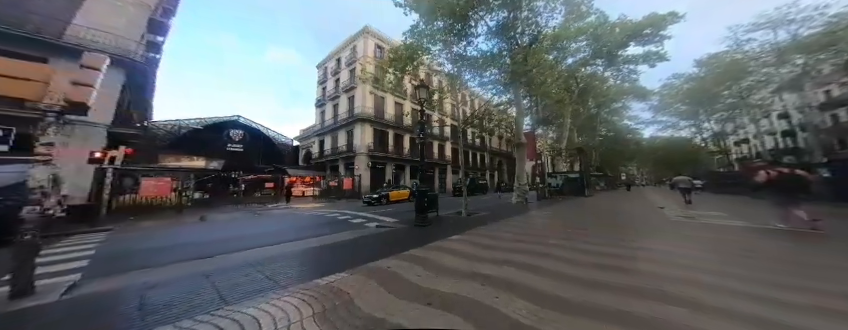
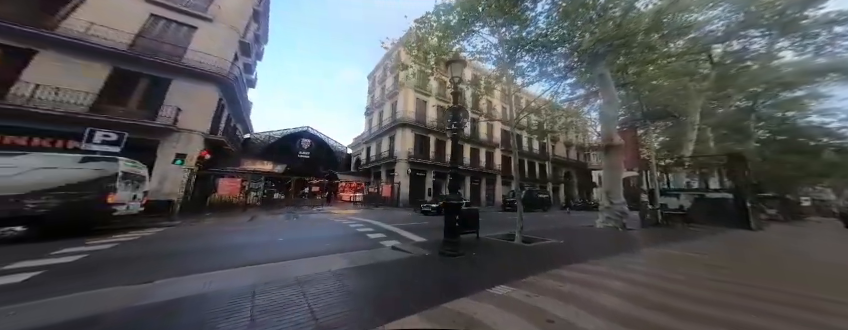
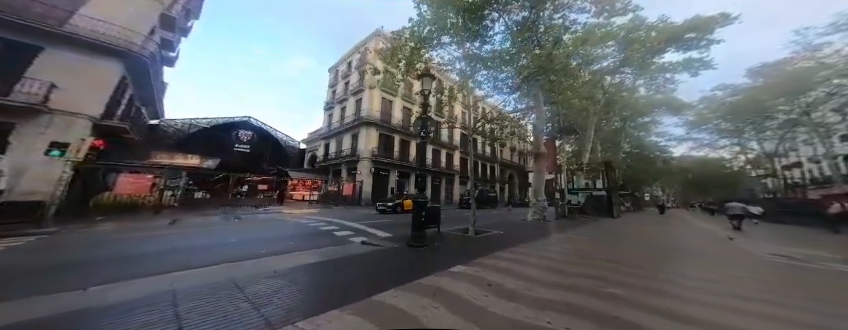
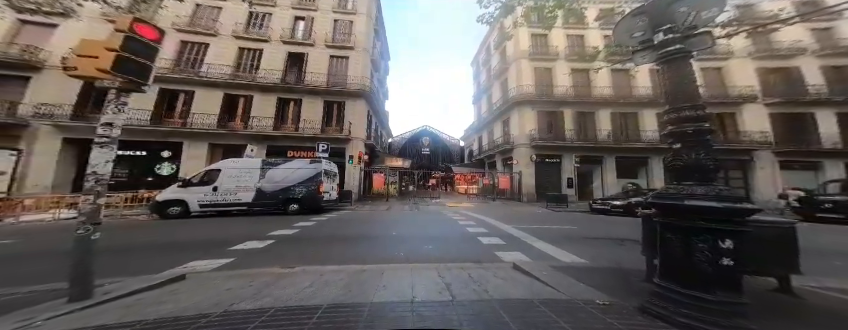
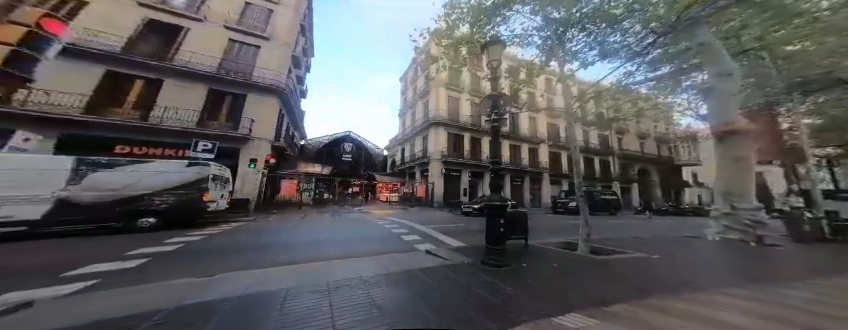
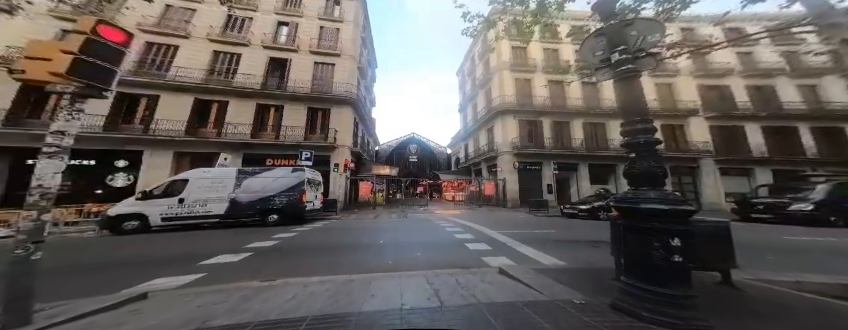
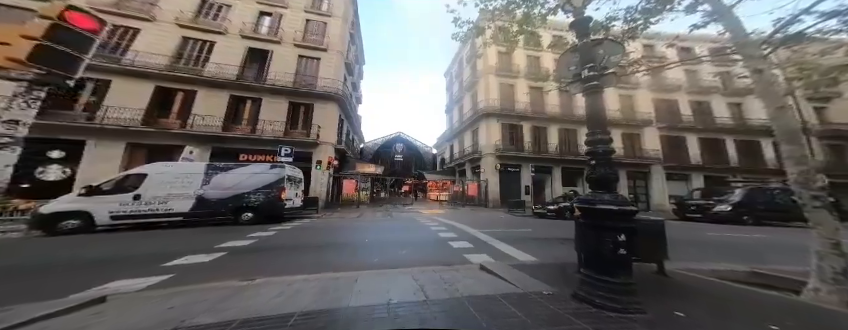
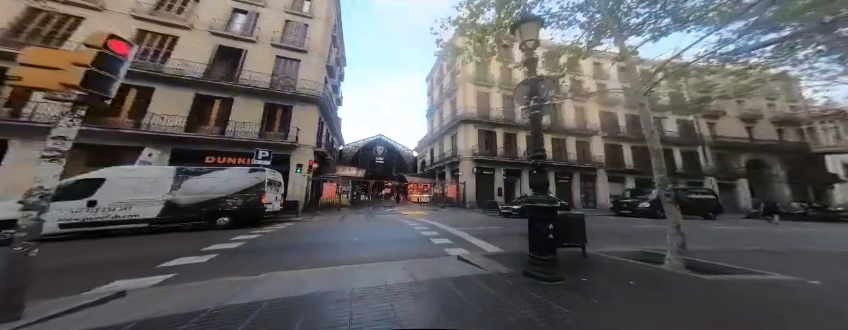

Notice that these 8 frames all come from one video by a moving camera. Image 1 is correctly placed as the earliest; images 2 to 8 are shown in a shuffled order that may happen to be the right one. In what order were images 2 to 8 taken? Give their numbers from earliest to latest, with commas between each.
3, 2, 5, 8, 7, 6, 4
